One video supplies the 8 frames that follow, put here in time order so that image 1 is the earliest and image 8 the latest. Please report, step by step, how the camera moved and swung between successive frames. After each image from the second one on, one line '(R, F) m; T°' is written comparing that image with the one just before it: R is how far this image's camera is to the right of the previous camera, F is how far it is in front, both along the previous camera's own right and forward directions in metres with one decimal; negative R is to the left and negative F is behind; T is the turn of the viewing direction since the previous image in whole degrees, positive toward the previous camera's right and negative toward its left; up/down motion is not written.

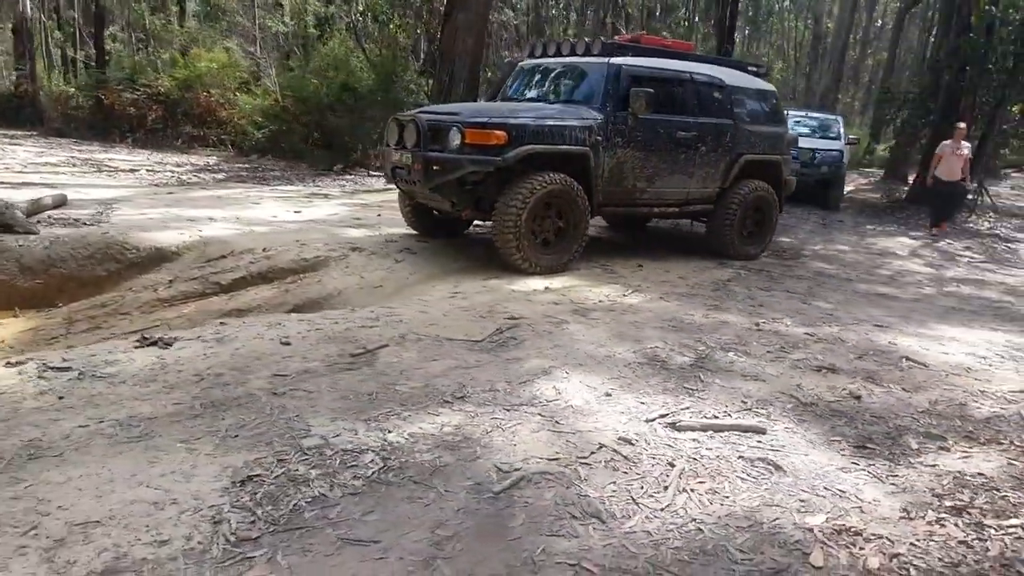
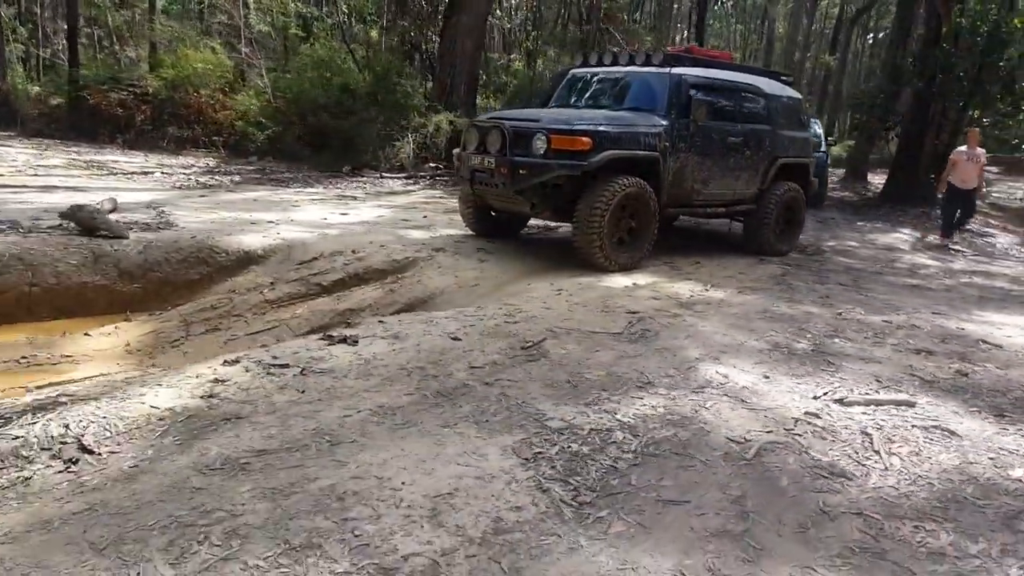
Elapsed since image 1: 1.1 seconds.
(-1.3, -0.3) m; +5°
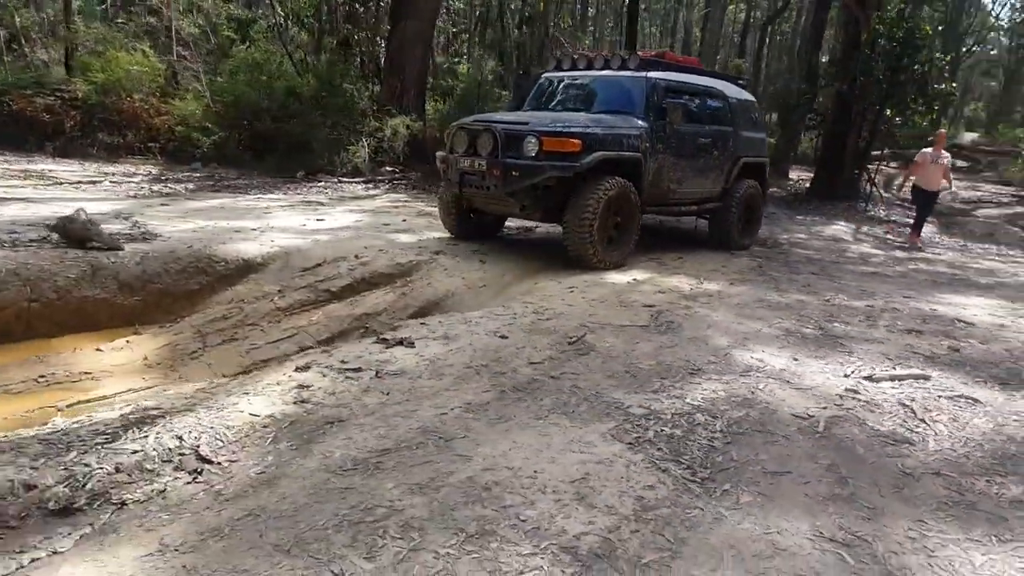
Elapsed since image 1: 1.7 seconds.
(-0.8, -0.1) m; +7°
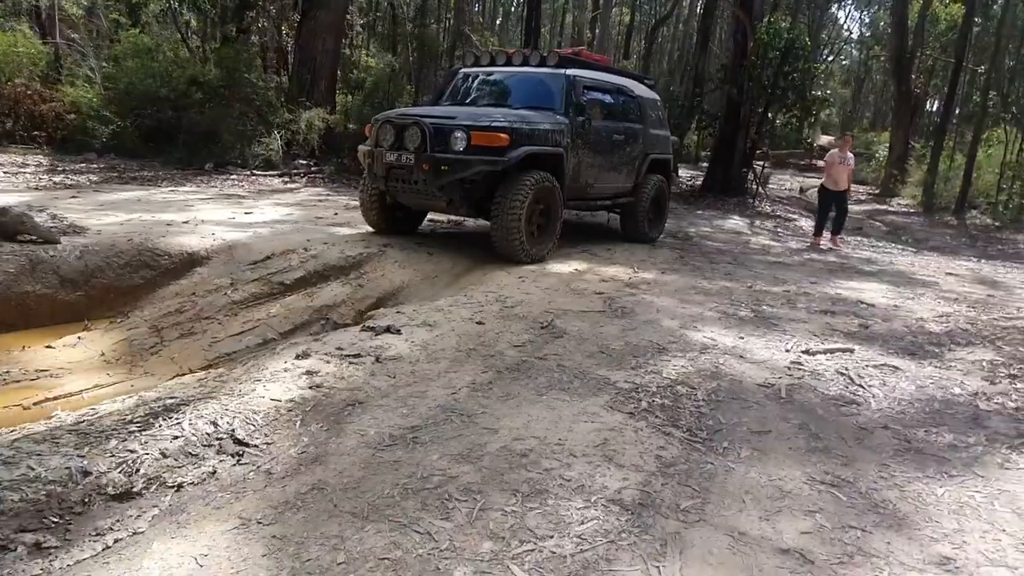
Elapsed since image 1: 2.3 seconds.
(-0.6, -0.2) m; +9°
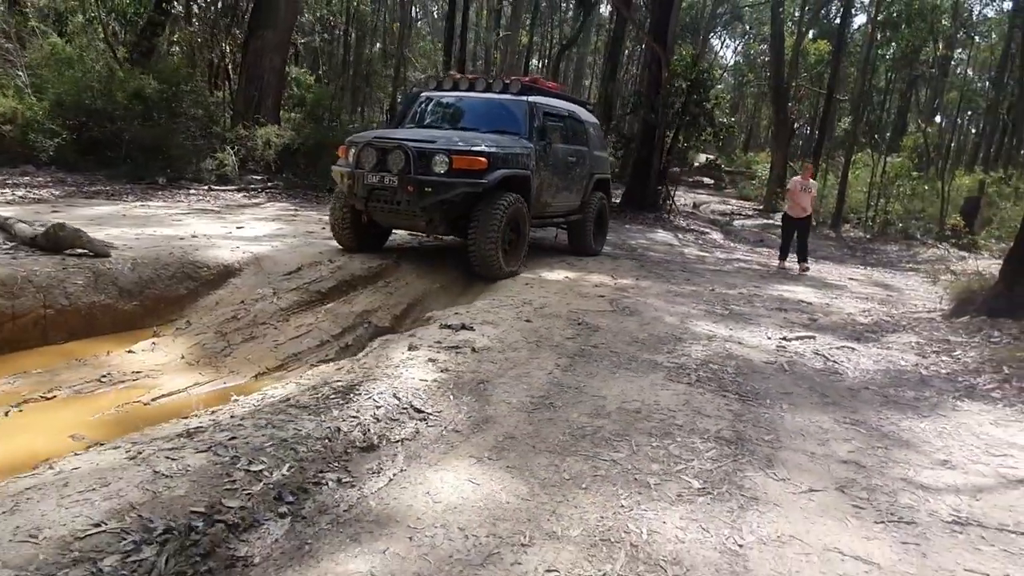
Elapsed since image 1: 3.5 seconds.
(-1.2, -0.8) m; +9°
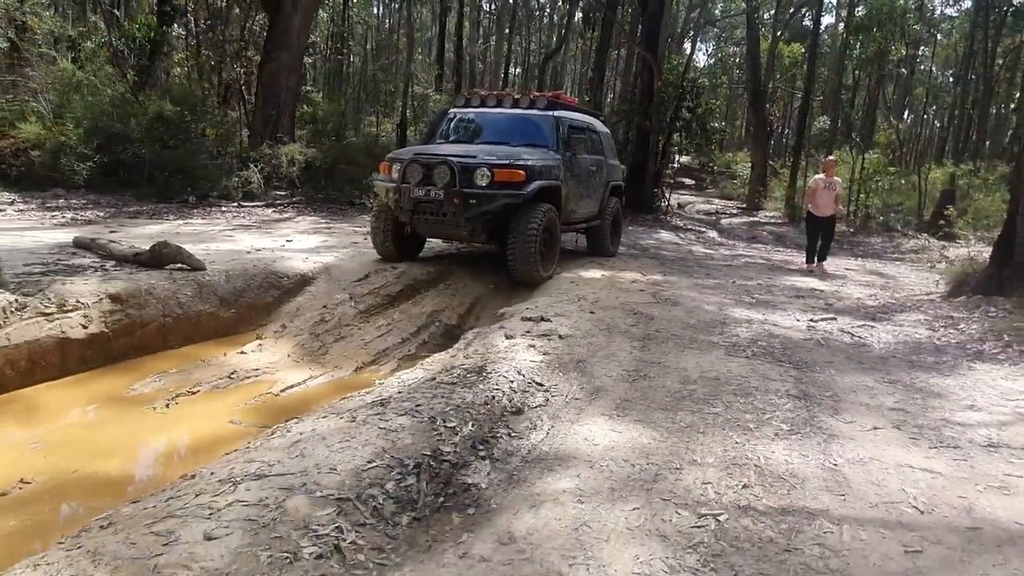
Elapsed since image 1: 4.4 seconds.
(-0.8, -0.8) m; +2°
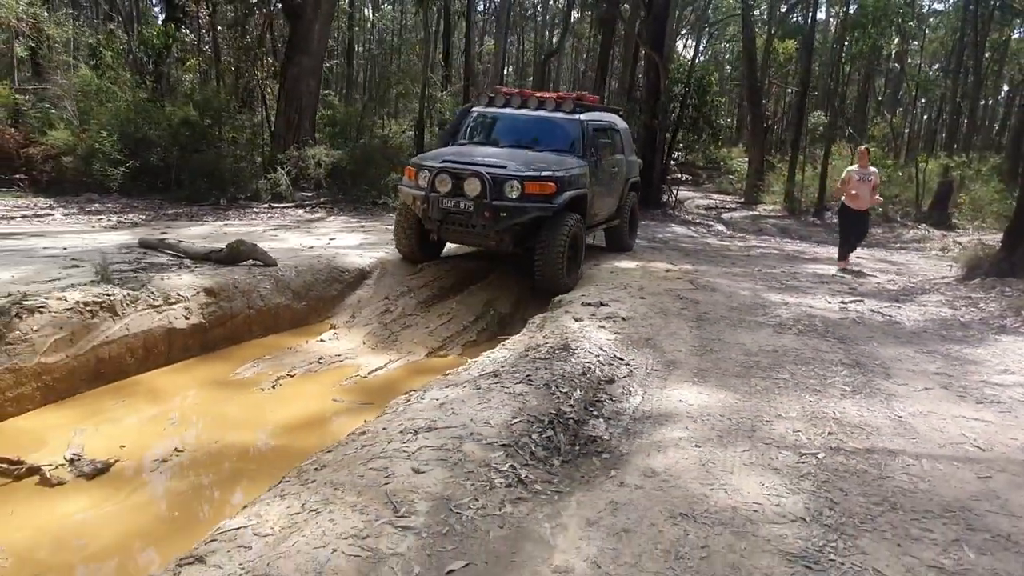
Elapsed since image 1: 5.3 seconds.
(-0.6, -0.5) m; +1°
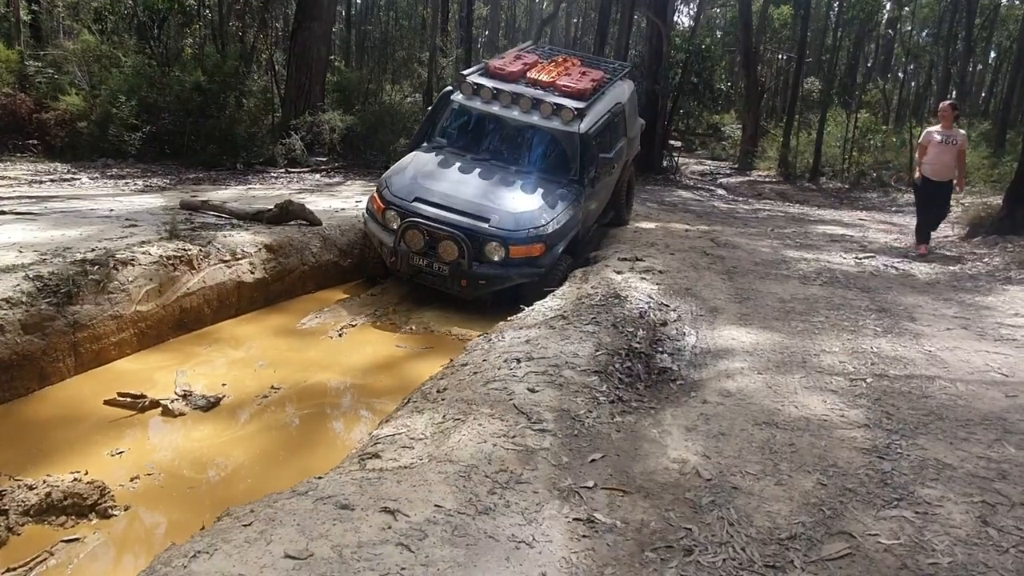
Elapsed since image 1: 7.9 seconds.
(-0.5, -0.4) m; +1°
